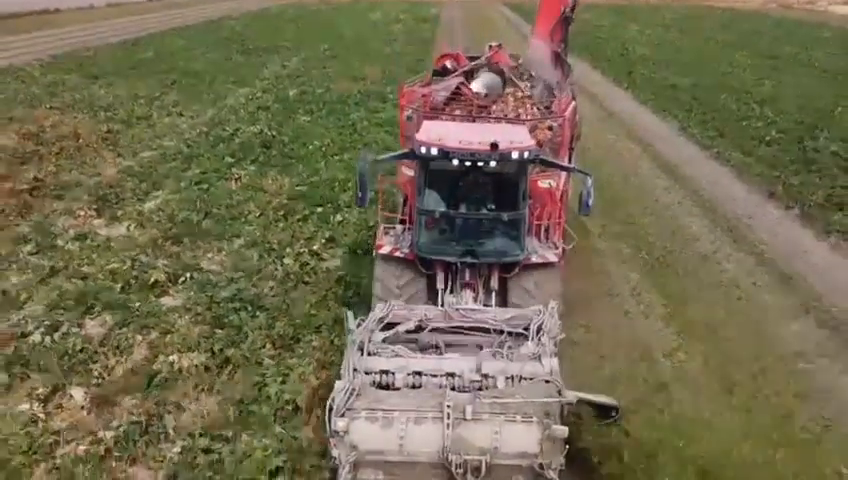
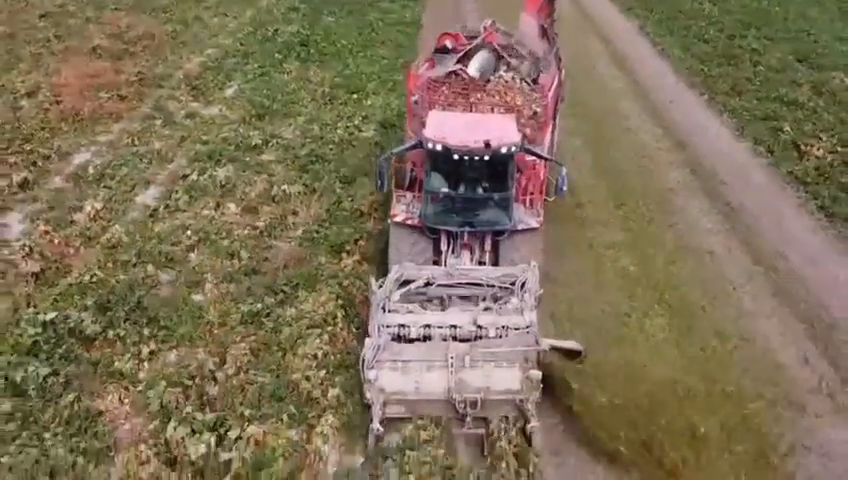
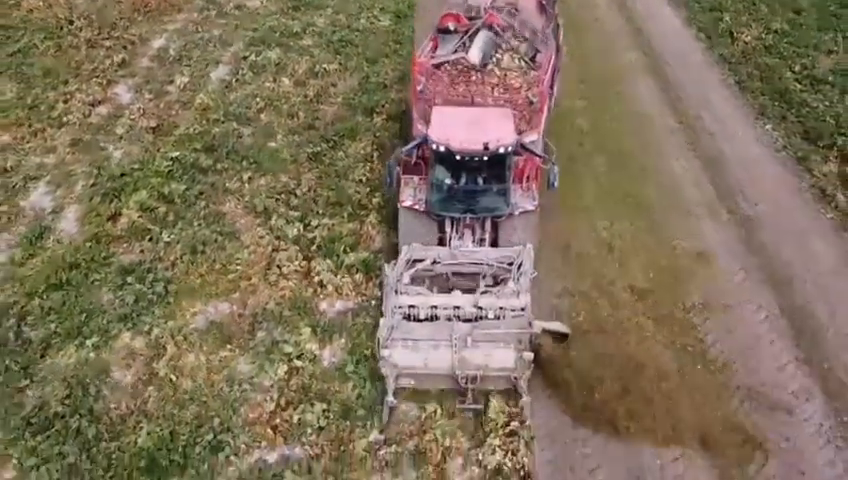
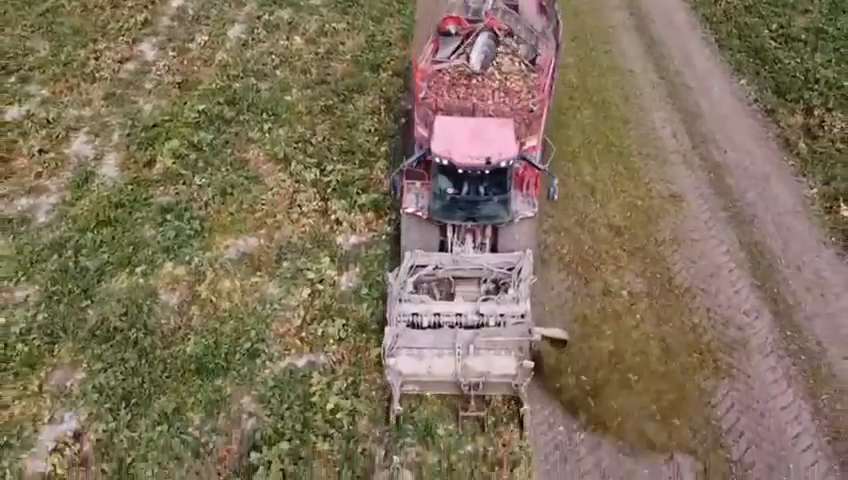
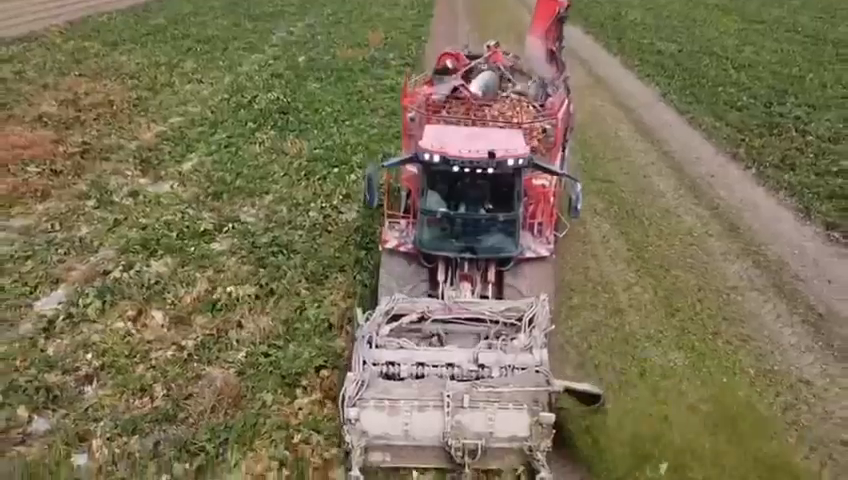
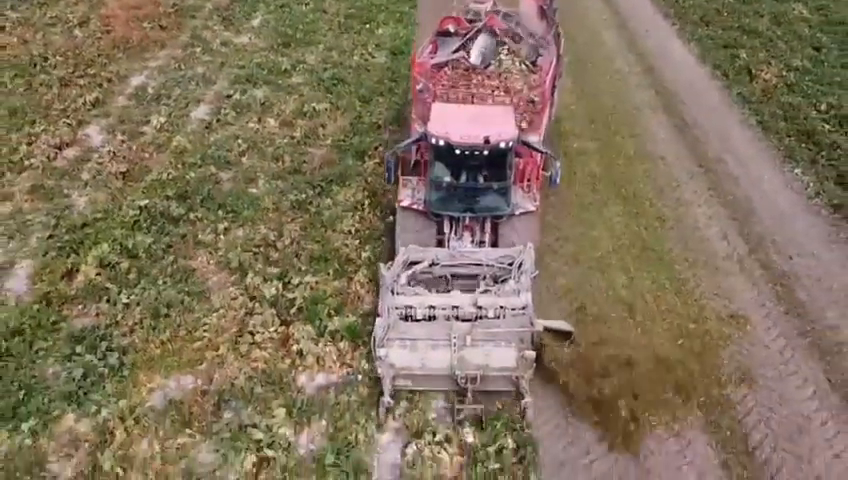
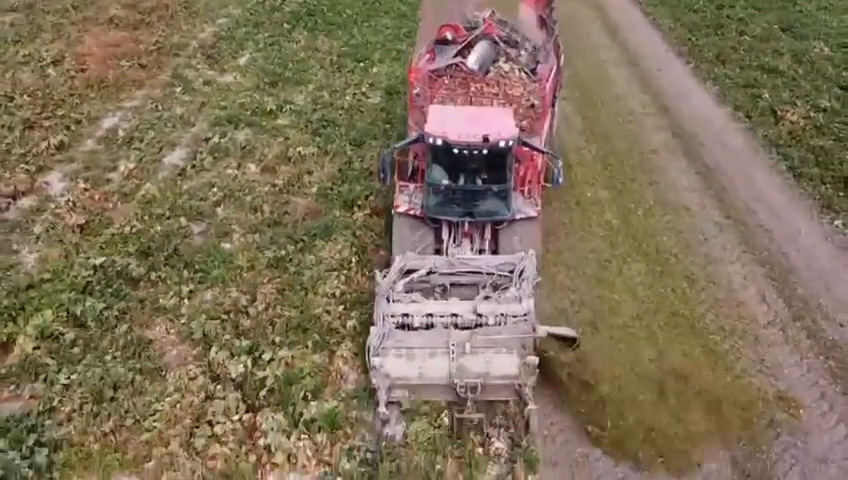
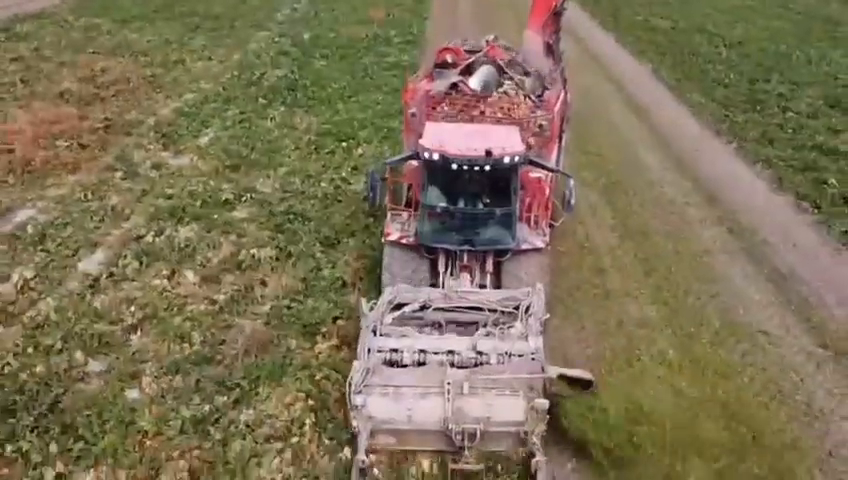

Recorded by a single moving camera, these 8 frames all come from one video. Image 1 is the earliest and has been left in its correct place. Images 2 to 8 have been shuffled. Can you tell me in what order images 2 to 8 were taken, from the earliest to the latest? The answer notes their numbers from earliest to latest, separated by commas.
5, 8, 2, 7, 6, 3, 4
